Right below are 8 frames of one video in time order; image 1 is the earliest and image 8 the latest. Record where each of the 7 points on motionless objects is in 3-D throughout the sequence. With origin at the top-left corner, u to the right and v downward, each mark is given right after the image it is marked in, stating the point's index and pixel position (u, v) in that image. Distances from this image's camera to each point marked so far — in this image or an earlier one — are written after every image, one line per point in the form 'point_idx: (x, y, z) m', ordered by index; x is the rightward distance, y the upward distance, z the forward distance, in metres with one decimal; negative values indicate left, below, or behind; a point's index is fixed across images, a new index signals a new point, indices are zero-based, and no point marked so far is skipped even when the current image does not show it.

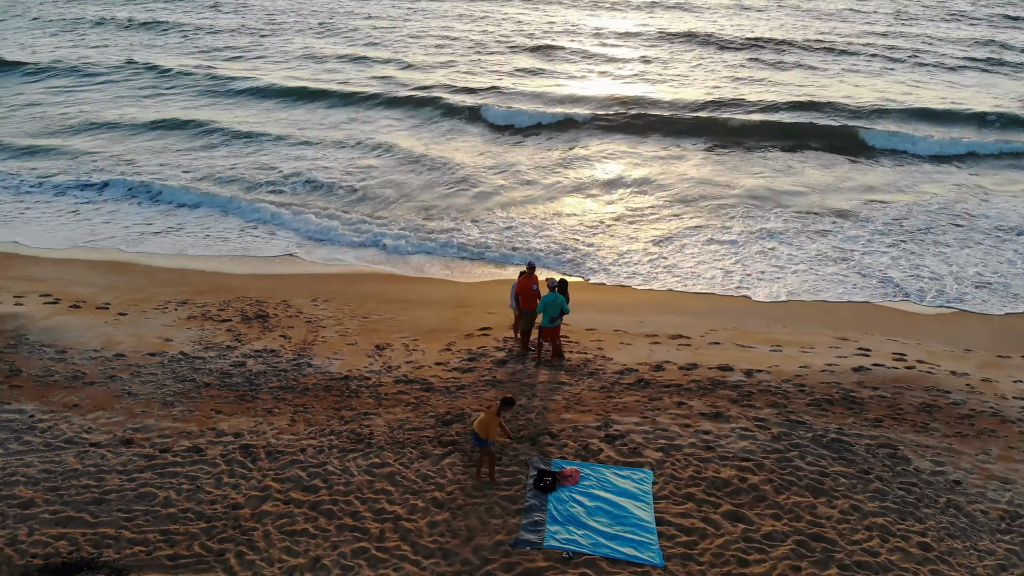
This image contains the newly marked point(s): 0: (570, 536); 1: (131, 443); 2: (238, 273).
0: (+0.4, -1.9, +6.3) m
1: (-3.5, -1.4, +7.7) m
2: (-4.1, +0.2, +12.8) m
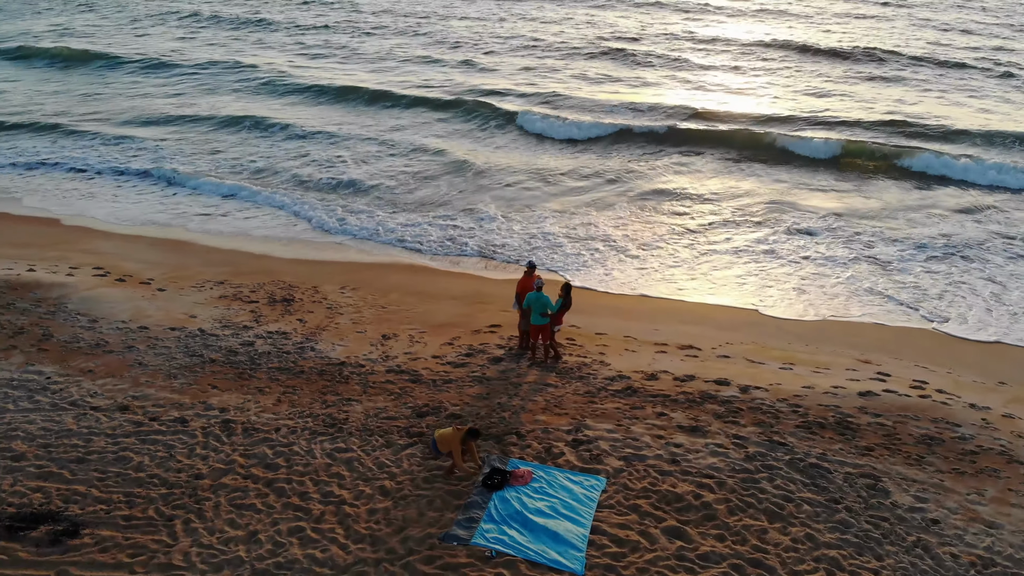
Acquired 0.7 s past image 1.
0: (-0.1, -1.9, +6.3) m
1: (-3.7, -1.2, +8.2) m
2: (-3.6, +0.5, +13.4) m
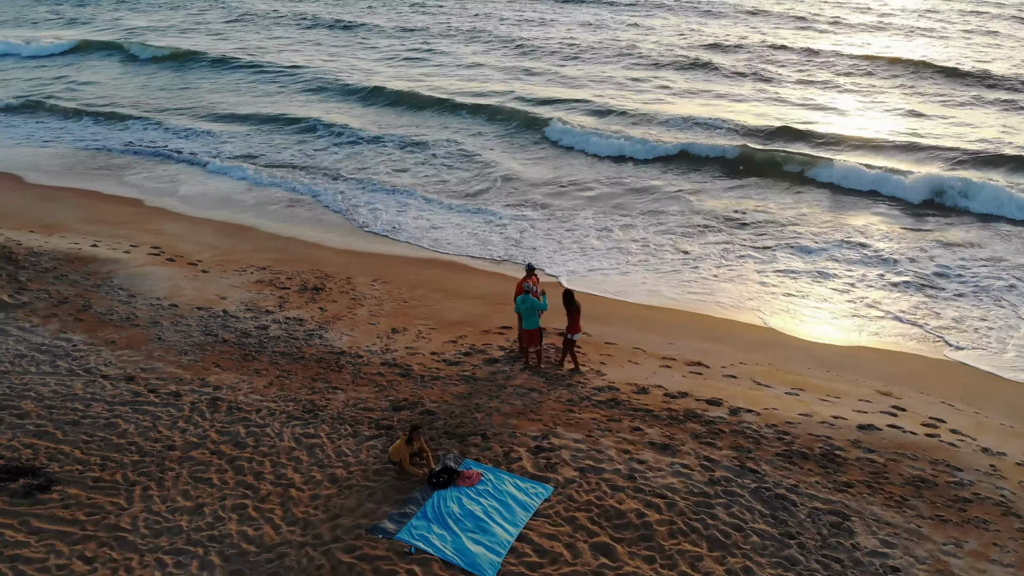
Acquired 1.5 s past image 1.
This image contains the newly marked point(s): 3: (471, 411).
0: (-0.7, -1.8, +6.4) m
1: (-3.9, -1.0, +8.8) m
2: (-3.0, +0.6, +13.8) m
3: (-0.4, -1.2, +8.3) m
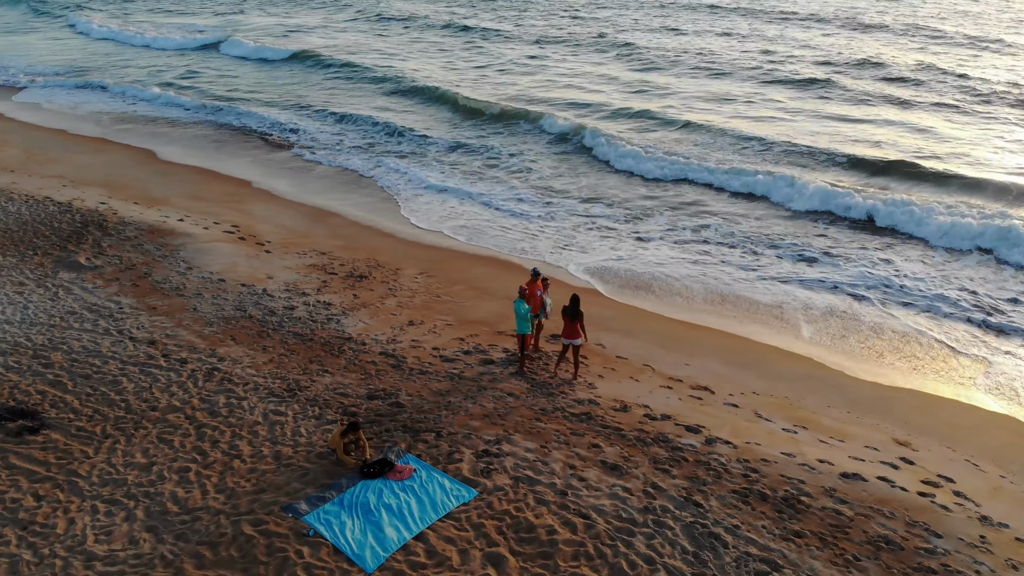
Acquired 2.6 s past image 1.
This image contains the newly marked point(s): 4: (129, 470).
0: (-1.4, -1.8, +6.5) m
1: (-4.0, -0.6, +9.5) m
2: (-2.0, +0.8, +14.3) m
3: (-0.7, -1.2, +8.3) m
4: (-3.2, -1.5, +7.2) m
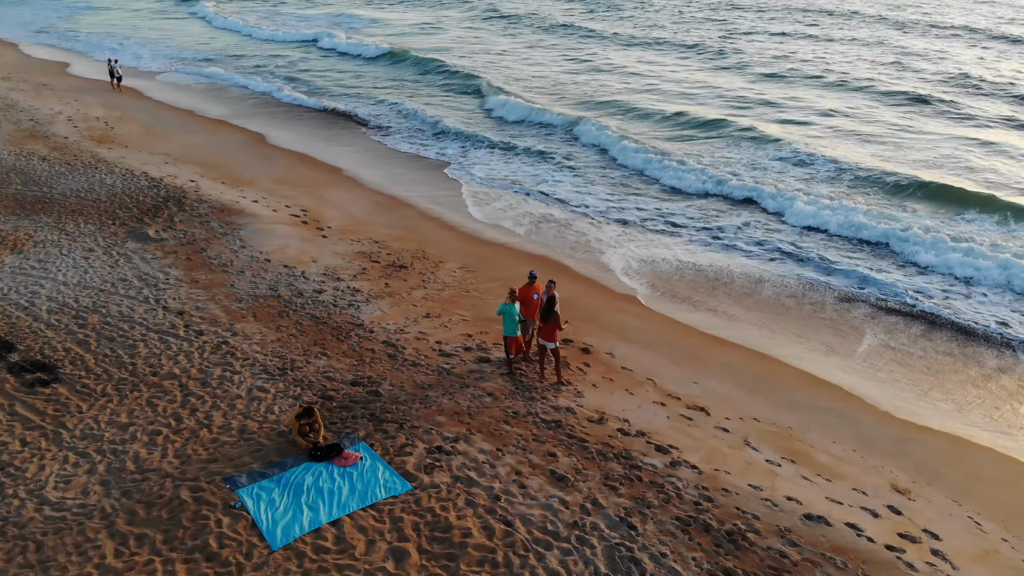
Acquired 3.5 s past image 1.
0: (-2.0, -1.7, +6.8) m
1: (-4.0, -0.3, +10.2) m
2: (-1.0, +0.9, +14.5) m
3: (-1.0, -1.1, +8.5) m
4: (-3.7, -1.3, +7.7) m
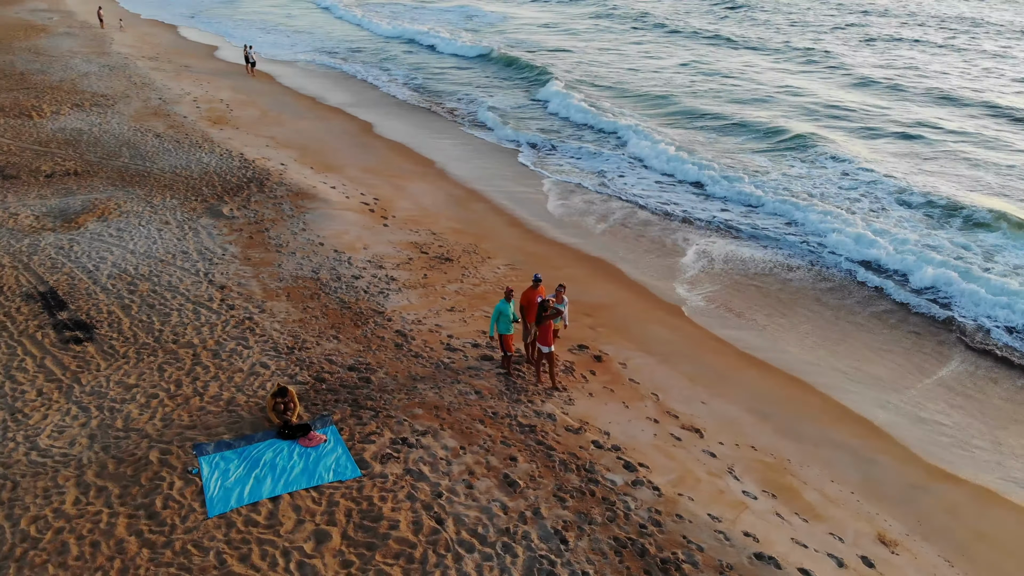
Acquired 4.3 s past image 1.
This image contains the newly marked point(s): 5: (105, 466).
0: (-2.5, -1.5, +7.2) m
1: (-3.7, 0.0, +10.9) m
2: (+0.1, +1.0, +14.6) m
3: (-1.1, -1.1, +8.6) m
4: (-3.9, -1.0, +8.4) m
5: (-3.4, -1.5, +7.1) m
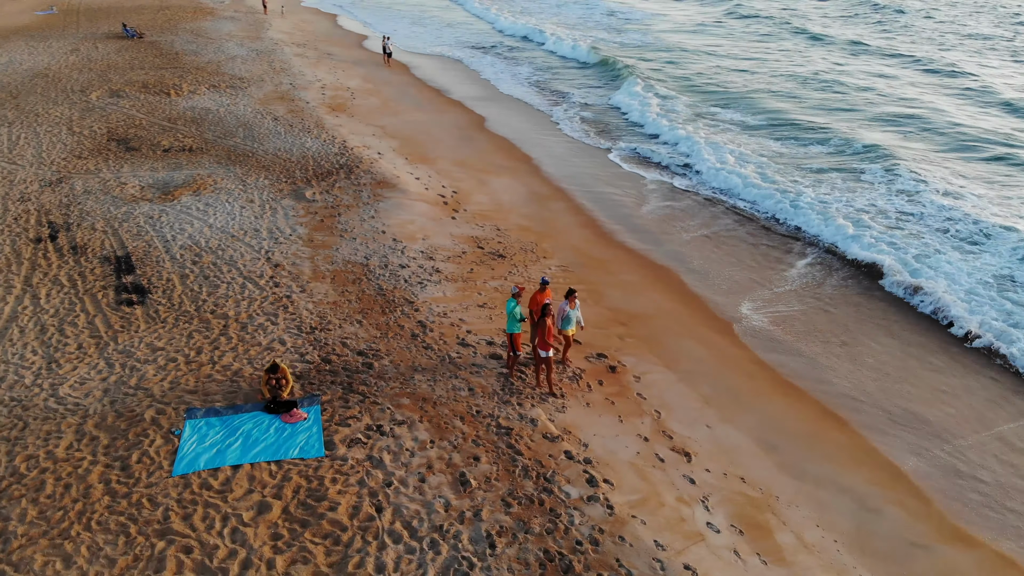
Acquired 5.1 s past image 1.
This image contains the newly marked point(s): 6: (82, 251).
0: (-2.8, -1.3, +7.7) m
1: (-3.2, +0.3, +11.5) m
2: (+1.3, +0.9, +14.5) m
3: (-1.2, -1.0, +8.9) m
4: (-4.0, -0.6, +9.2) m
5: (-3.8, -1.2, +7.8) m
6: (-5.8, +0.5, +11.4) m
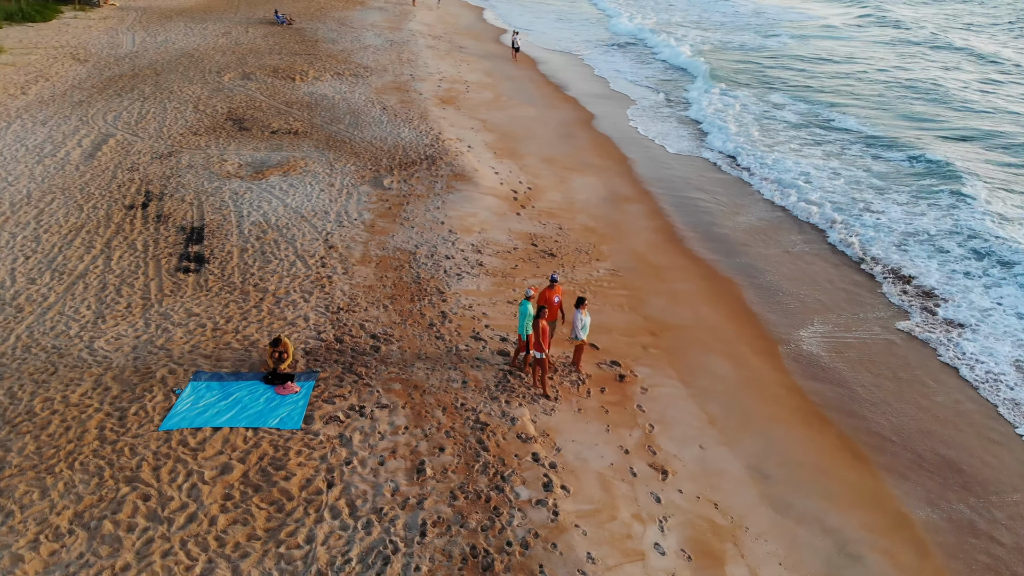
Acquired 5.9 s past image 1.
0: (-3.1, -1.0, +8.3) m
1: (-2.6, +0.6, +12.2) m
2: (+2.4, +0.8, +14.2) m
3: (-1.2, -0.8, +9.2) m
4: (-3.9, -0.3, +10.0) m
5: (-4.0, -0.9, +8.6) m
6: (-5.1, +1.0, +12.5) m
